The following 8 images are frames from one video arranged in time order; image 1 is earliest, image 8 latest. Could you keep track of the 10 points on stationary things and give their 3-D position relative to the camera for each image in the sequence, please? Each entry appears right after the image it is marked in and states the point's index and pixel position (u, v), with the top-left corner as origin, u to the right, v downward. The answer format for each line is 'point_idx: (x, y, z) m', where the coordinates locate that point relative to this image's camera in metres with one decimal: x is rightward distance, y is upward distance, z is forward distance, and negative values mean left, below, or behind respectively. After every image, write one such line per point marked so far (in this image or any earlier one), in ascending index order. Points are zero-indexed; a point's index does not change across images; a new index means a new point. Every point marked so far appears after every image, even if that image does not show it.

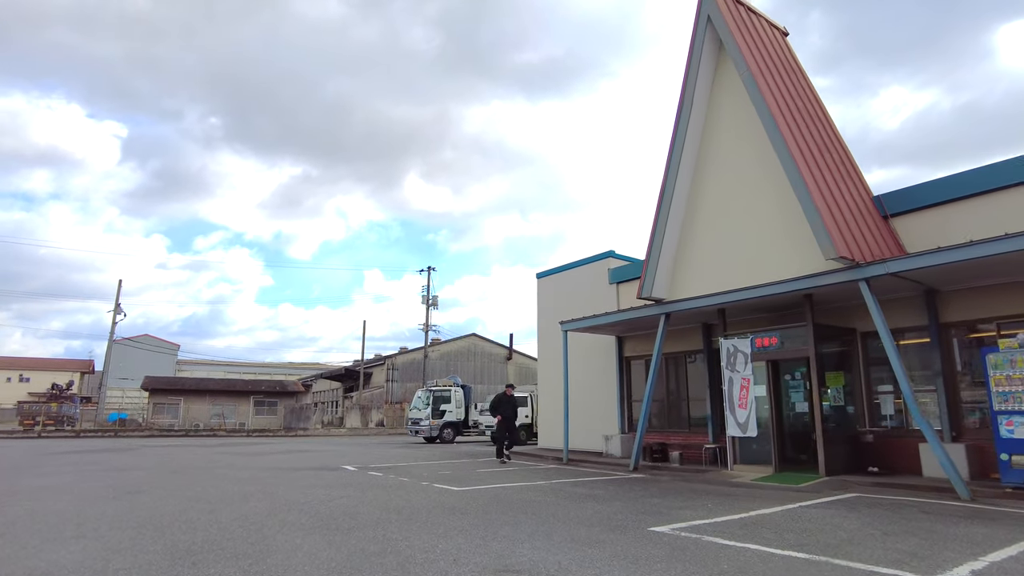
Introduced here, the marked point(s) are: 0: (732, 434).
0: (+3.8, -2.5, +11.2) m
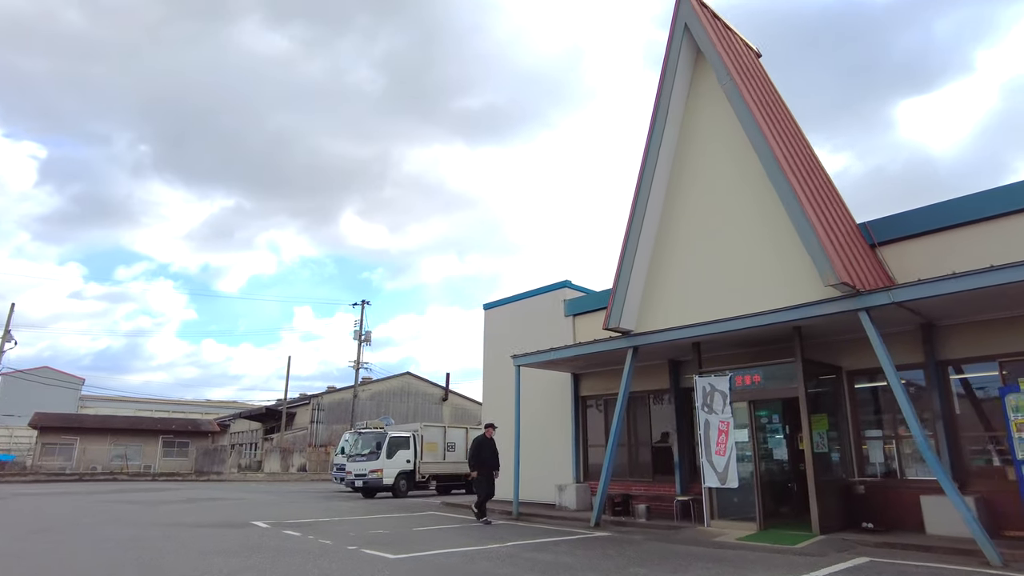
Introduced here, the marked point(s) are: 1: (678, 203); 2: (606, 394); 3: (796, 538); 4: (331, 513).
0: (+3.0, -3.0, +9.9) m
1: (+2.9, +1.4, +11.0) m
2: (+1.9, -2.2, +13.4) m
3: (+3.9, -3.4, +8.8) m
4: (-3.6, -4.5, +12.8) m
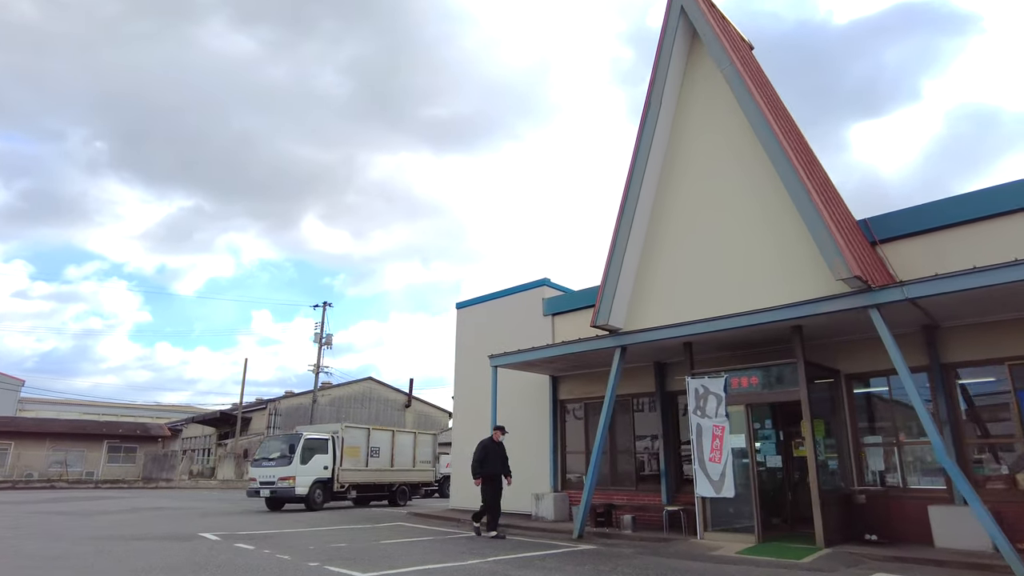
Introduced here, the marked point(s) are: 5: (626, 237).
0: (+2.7, -2.9, +9.2) m
1: (+2.6, +1.5, +10.4) m
2: (+1.4, -2.2, +12.7) m
3: (+3.6, -3.3, +8.2) m
4: (-4.1, -4.3, +11.8) m
5: (+1.8, +0.8, +10.2) m
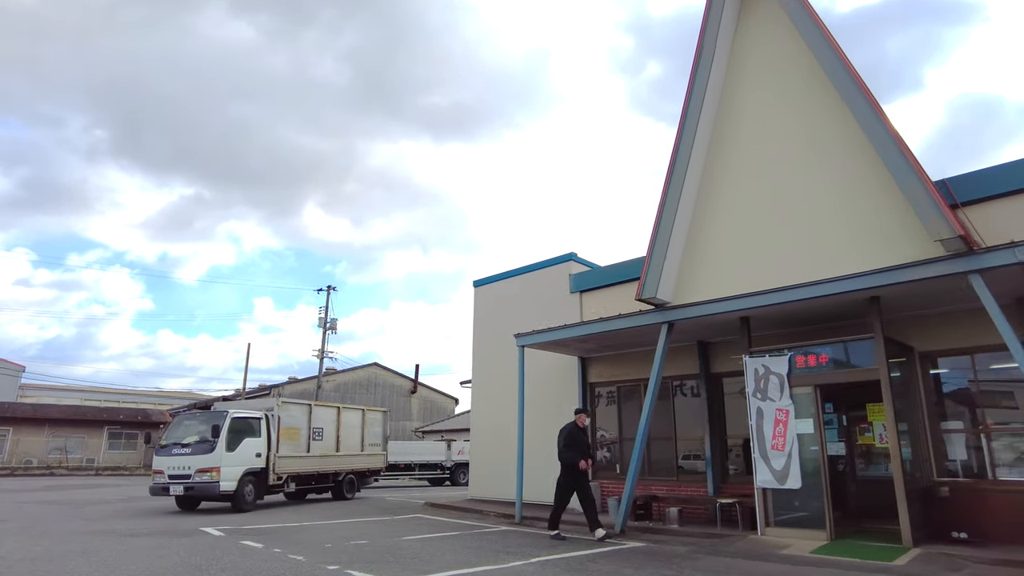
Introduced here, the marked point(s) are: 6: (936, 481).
0: (+3.2, -2.5, +8.2) m
1: (+3.1, +1.9, +9.4) m
2: (+1.9, -1.7, +11.7) m
3: (+4.1, -2.9, +7.2) m
4: (-3.6, -3.9, +10.9) m
5: (+2.3, +1.2, +9.2) m
6: (+5.3, -2.4, +8.2) m
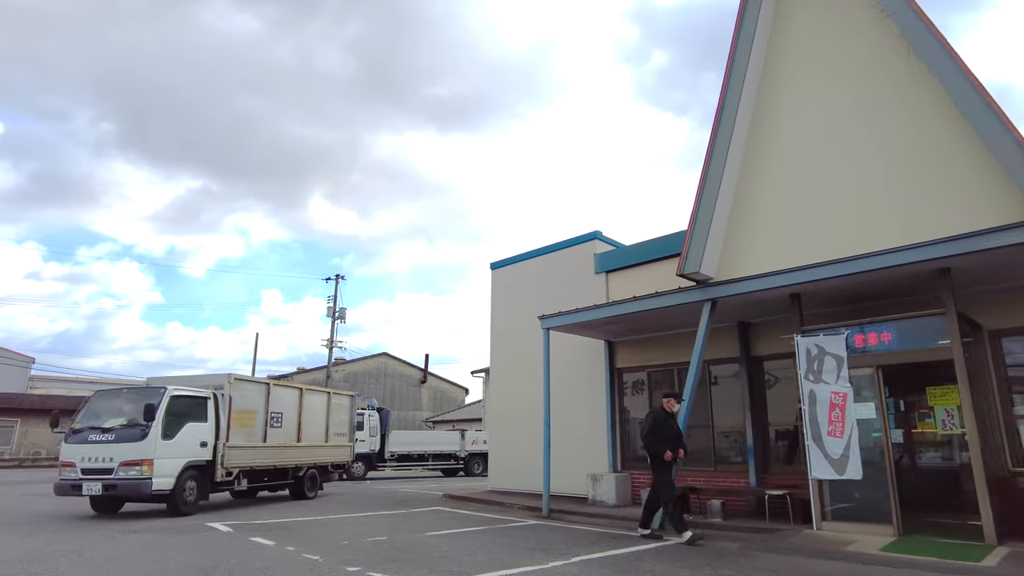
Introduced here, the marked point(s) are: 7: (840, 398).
0: (+3.6, -2.2, +7.5) m
1: (+3.4, +2.3, +8.6) m
2: (+2.3, -1.3, +11.0) m
3: (+4.5, -2.6, +6.5) m
4: (-3.2, -3.5, +10.3) m
5: (+2.7, +1.5, +8.5) m
6: (+5.7, -2.1, +7.5) m
7: (+3.8, -1.3, +7.5) m
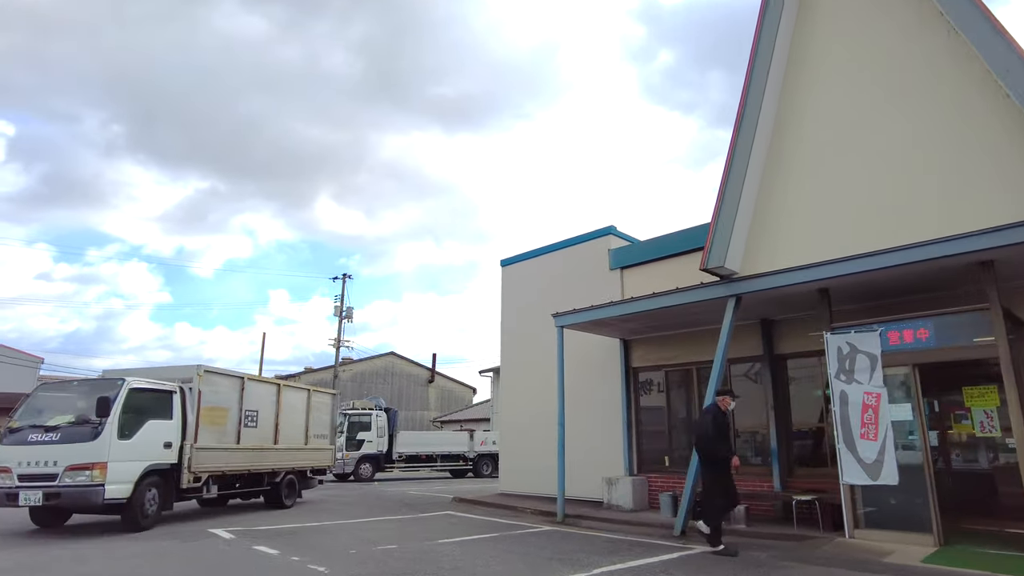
0: (+3.7, -2.1, +7.1) m
1: (+3.6, +2.3, +8.2) m
2: (+2.5, -1.2, +10.6) m
3: (+4.6, -2.6, +6.1) m
4: (-3.0, -3.5, +9.9) m
5: (+2.8, +1.6, +8.1) m
6: (+5.9, -2.0, +7.0) m
7: (+3.9, -1.2, +7.1) m
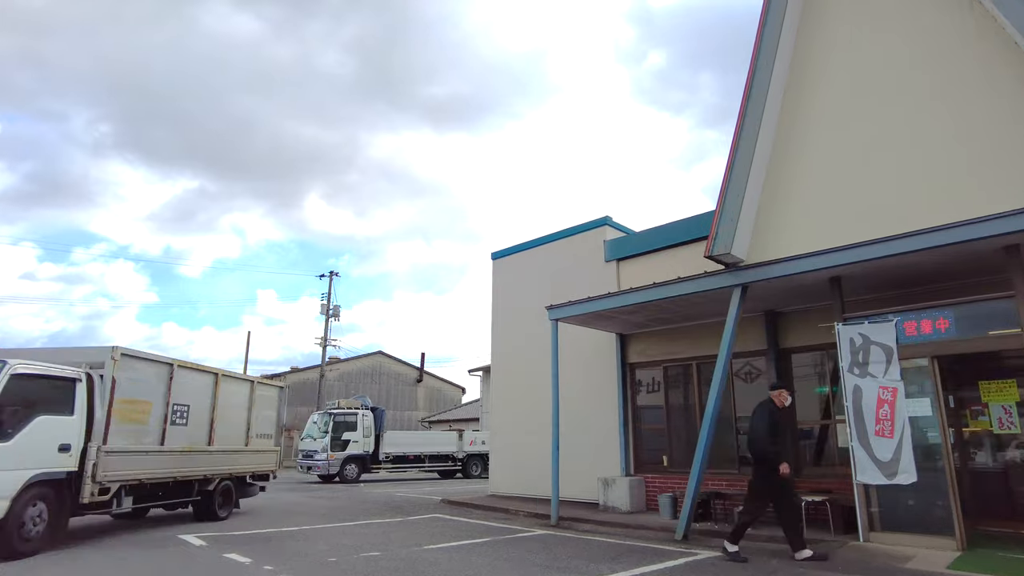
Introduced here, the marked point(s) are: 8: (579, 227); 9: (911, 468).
0: (+3.6, -2.0, +6.7) m
1: (+3.5, +2.4, +7.8) m
2: (+2.4, -1.1, +10.1) m
3: (+4.6, -2.4, +5.7) m
4: (-3.1, -3.4, +9.4) m
5: (+2.8, +1.7, +7.6) m
6: (+5.8, -1.9, +6.6) m
7: (+3.9, -1.1, +6.7) m
8: (+1.2, +1.1, +12.0) m
9: (+3.9, -1.8, +6.4) m
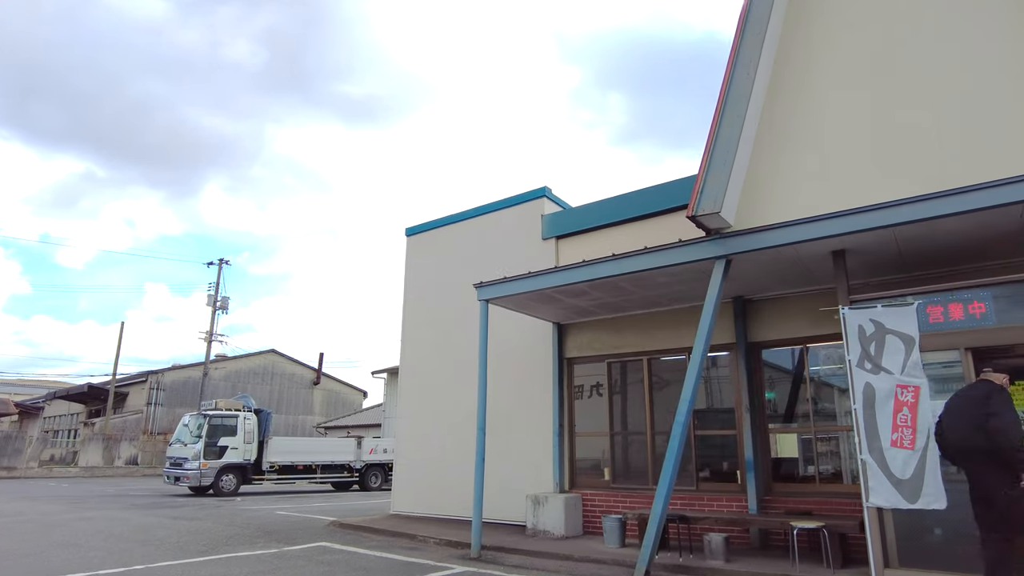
0: (+3.0, -1.8, +5.3) m
1: (+2.9, +2.7, +6.4) m
2: (+1.3, -0.9, +8.5) m
3: (+4.0, -2.2, +4.4) m
4: (-4.1, -2.9, +7.0) m
5: (+2.1, +2.0, +6.1) m
6: (+5.1, -1.8, +5.6) m
7: (+3.3, -0.9, +5.3) m
8: (0.0, +1.4, +10.3) m
9: (+3.3, -1.6, +5.0) m
